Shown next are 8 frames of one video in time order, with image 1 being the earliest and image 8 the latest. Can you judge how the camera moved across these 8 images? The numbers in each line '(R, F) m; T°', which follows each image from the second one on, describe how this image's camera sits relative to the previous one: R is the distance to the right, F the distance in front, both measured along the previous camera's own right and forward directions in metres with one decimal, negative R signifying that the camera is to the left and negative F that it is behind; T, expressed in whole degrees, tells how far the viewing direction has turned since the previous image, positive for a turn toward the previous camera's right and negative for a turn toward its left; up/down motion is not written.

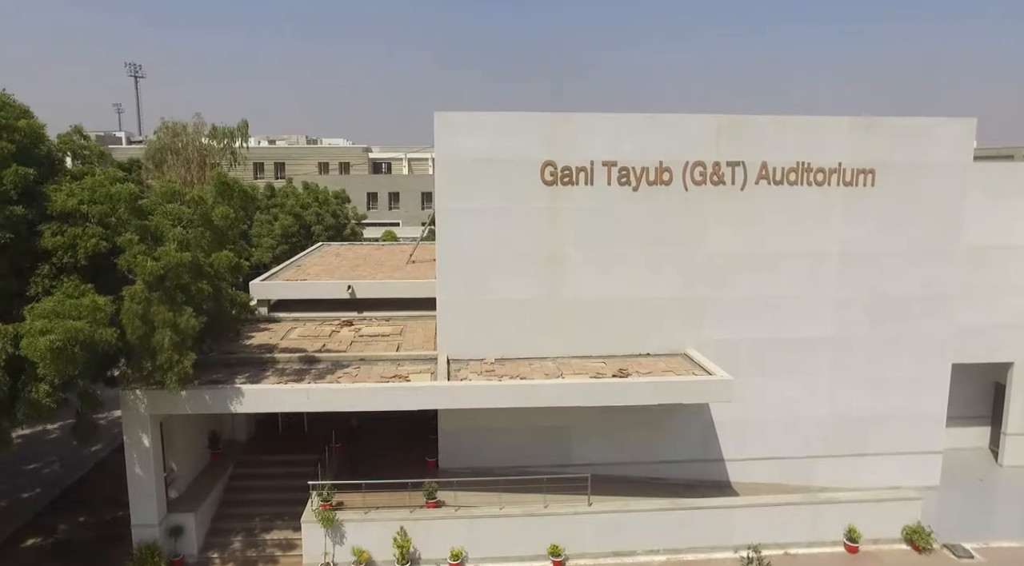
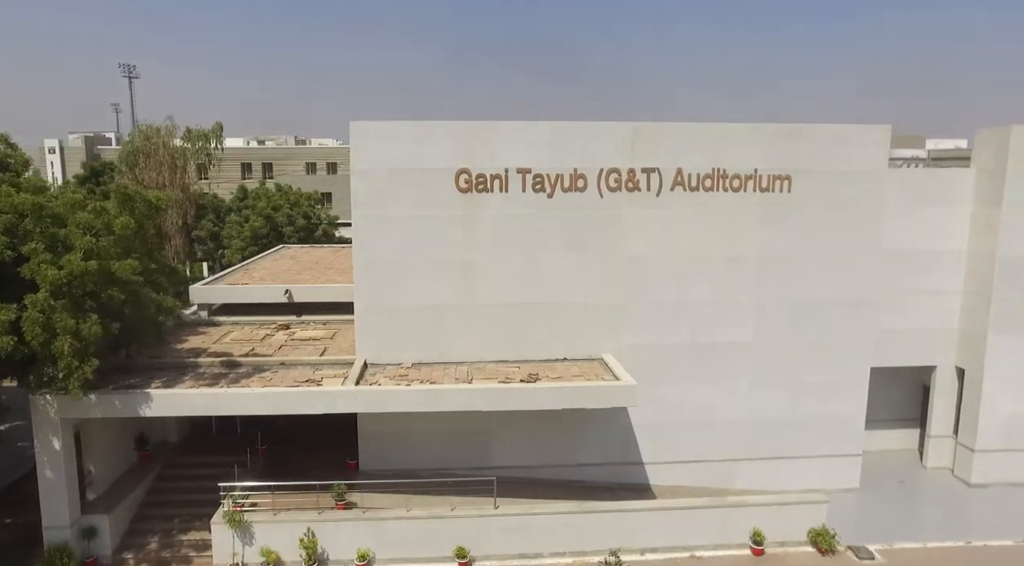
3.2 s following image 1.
(+2.0, -0.3) m; 0°
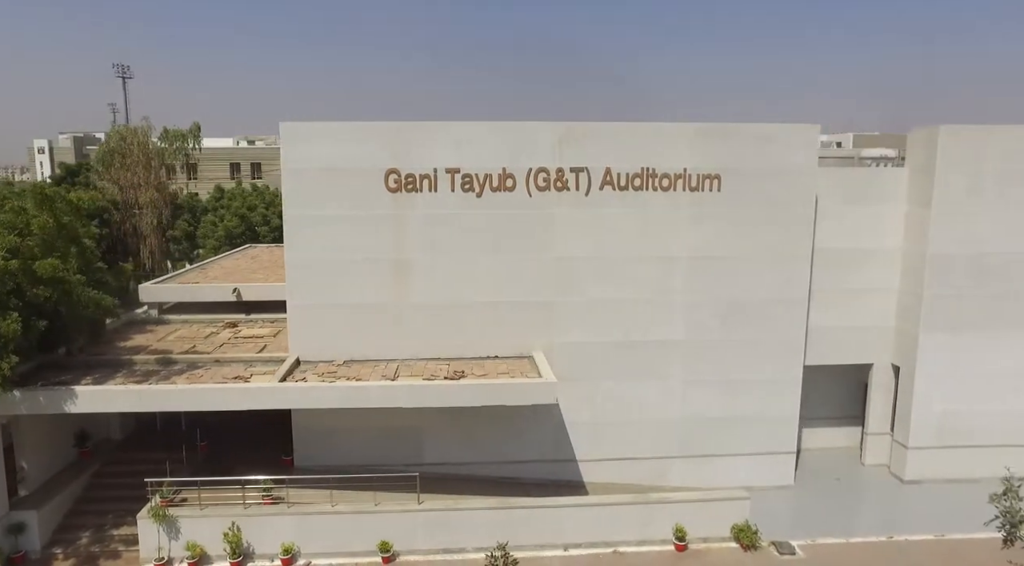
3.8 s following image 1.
(+1.7, -0.2) m; 0°
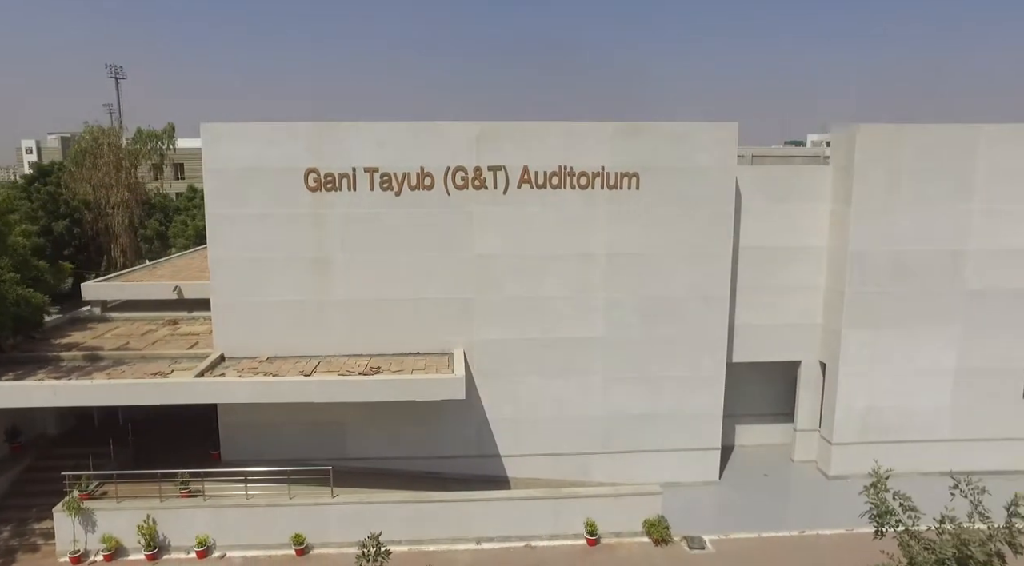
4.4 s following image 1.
(+1.9, -0.2) m; 0°
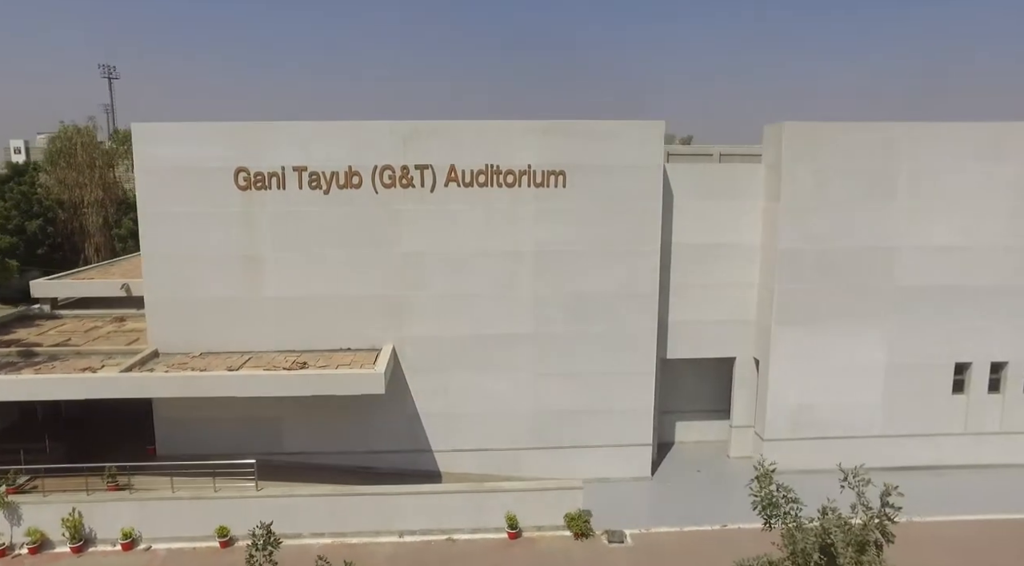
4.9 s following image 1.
(+1.7, -0.2) m; 0°
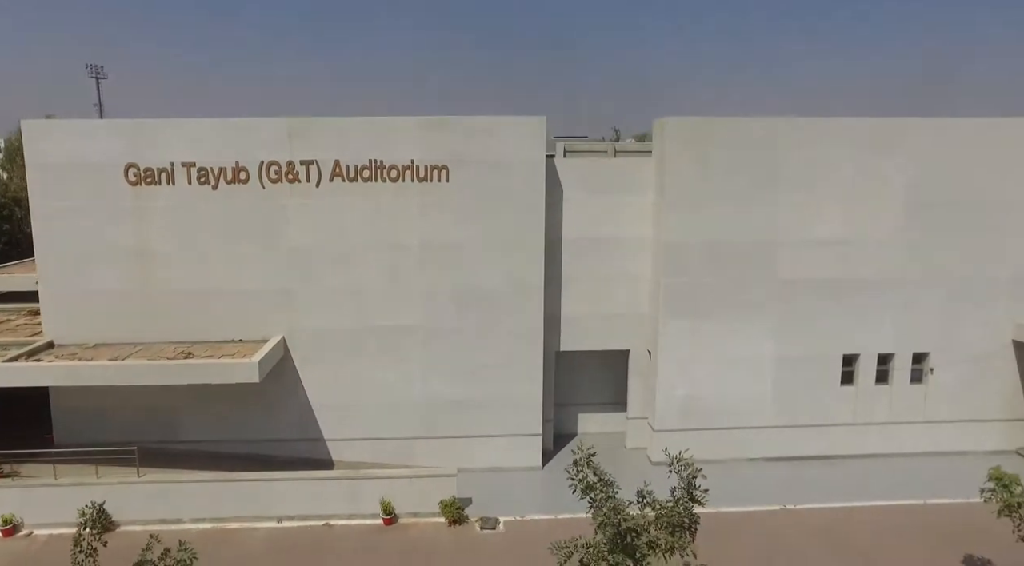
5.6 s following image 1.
(+2.8, -0.3) m; 0°
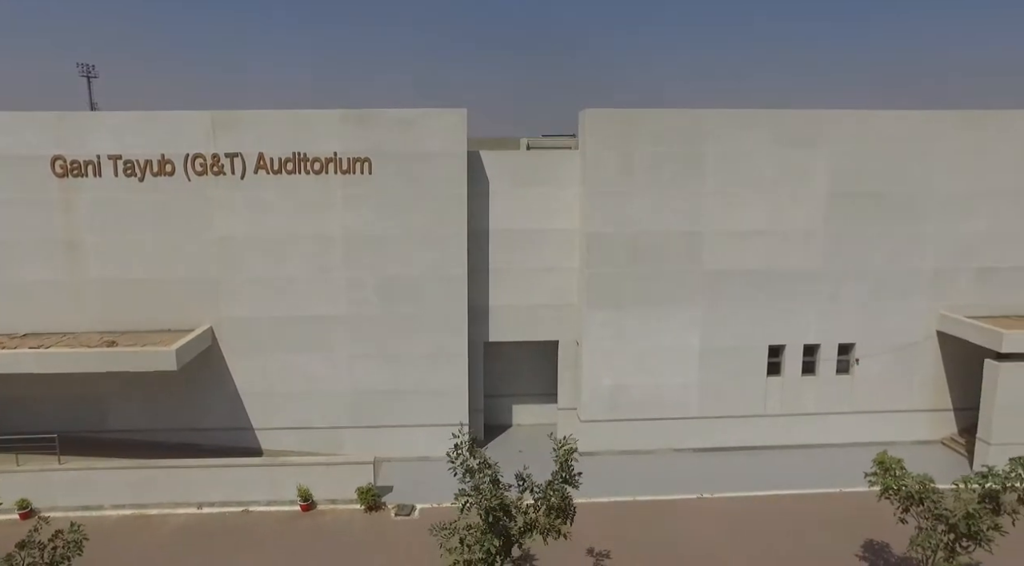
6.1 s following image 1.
(+1.9, -0.2) m; 0°
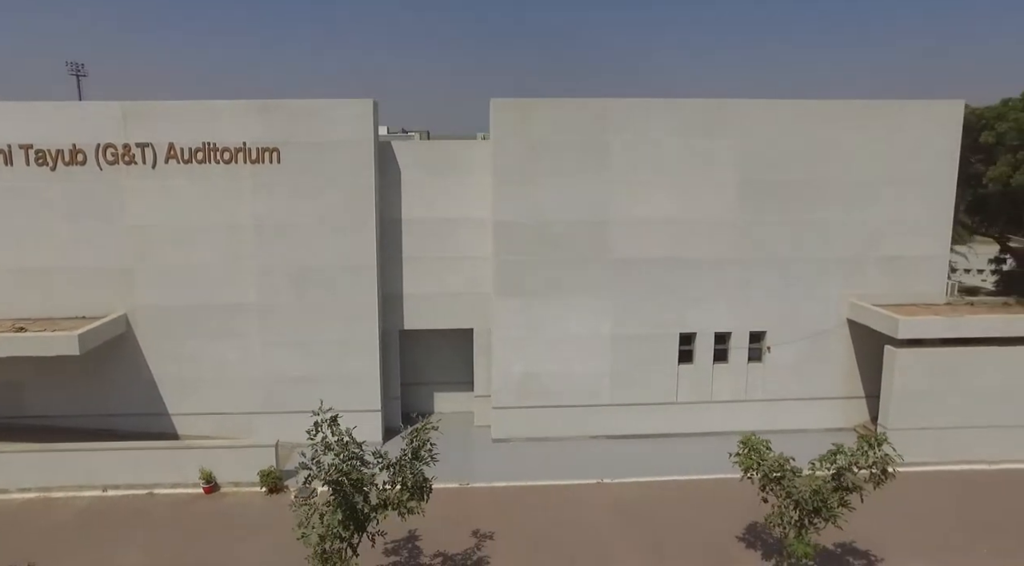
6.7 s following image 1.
(+2.4, -0.2) m; 0°
